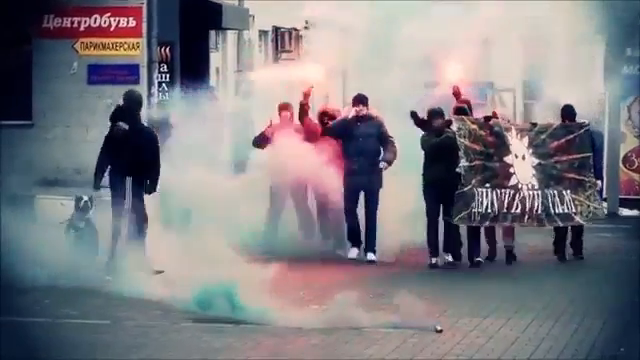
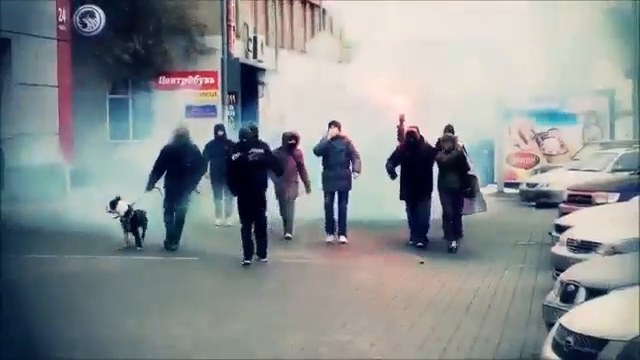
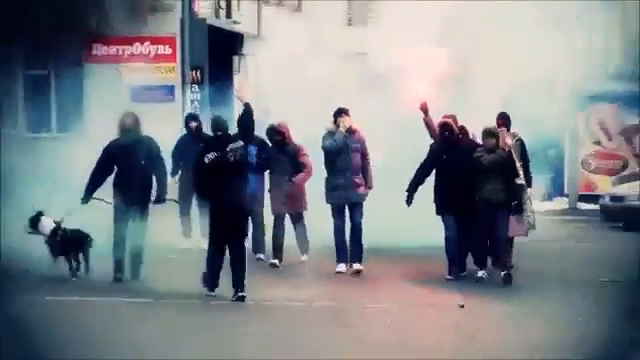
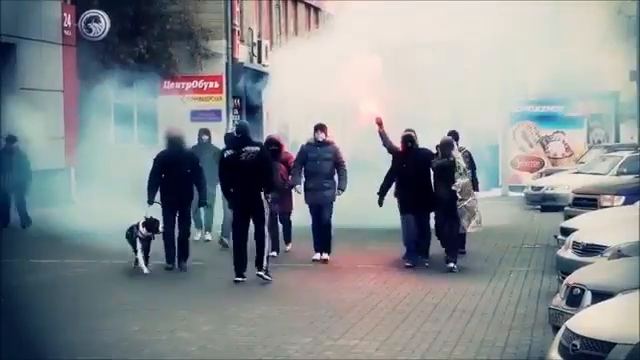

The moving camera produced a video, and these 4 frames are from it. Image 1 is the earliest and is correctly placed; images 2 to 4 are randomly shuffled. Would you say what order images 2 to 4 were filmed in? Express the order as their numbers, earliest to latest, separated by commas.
3, 2, 4
